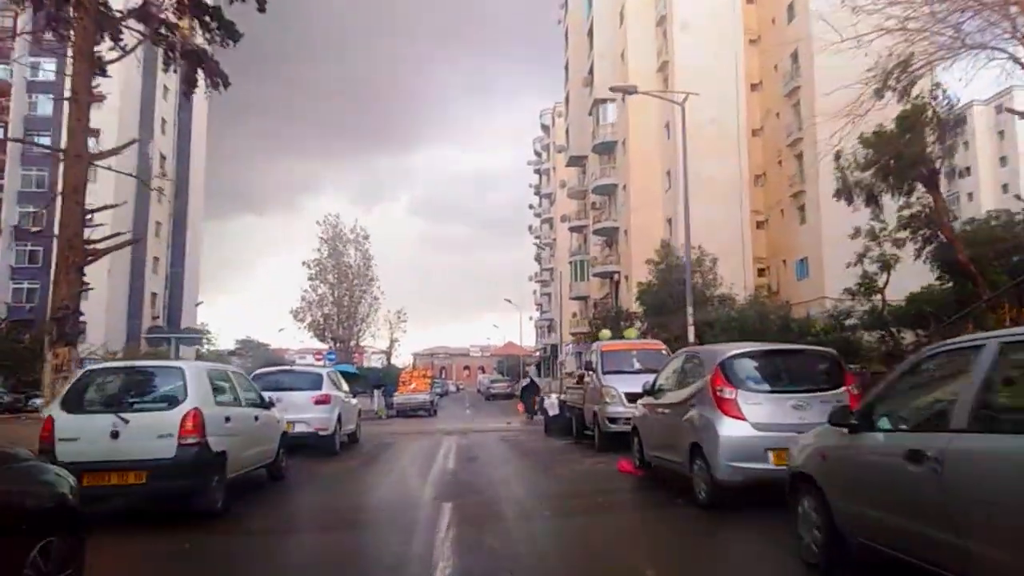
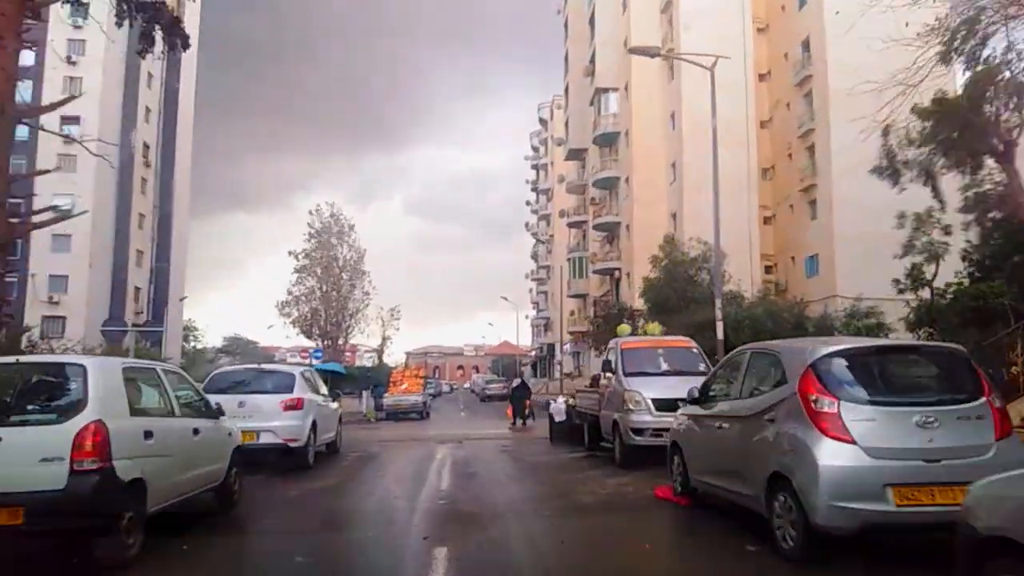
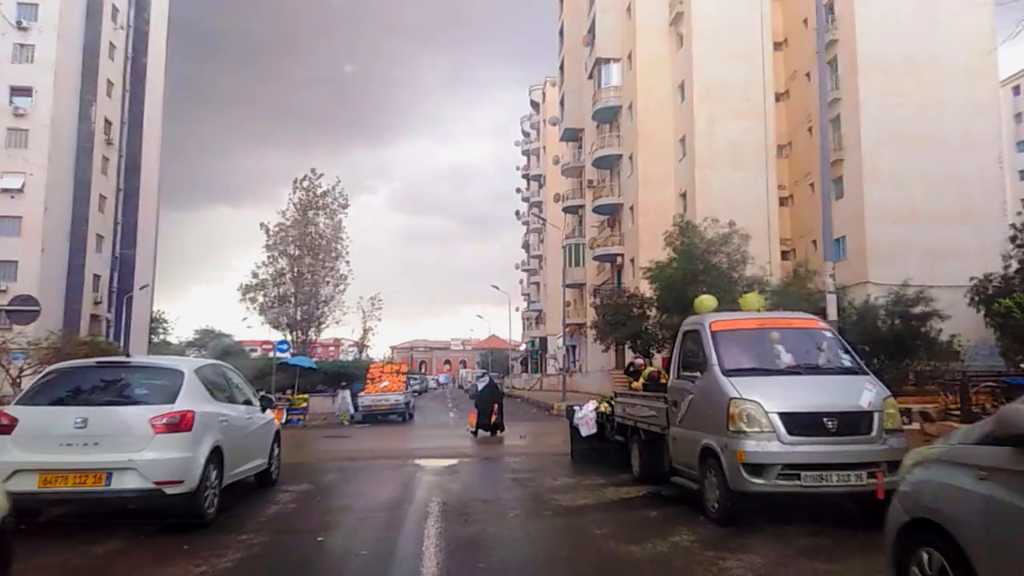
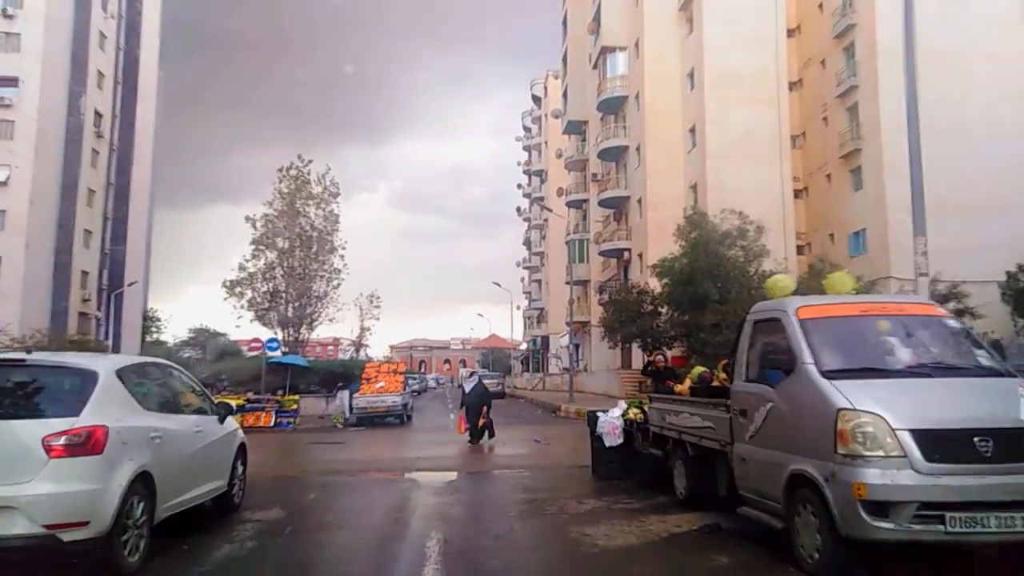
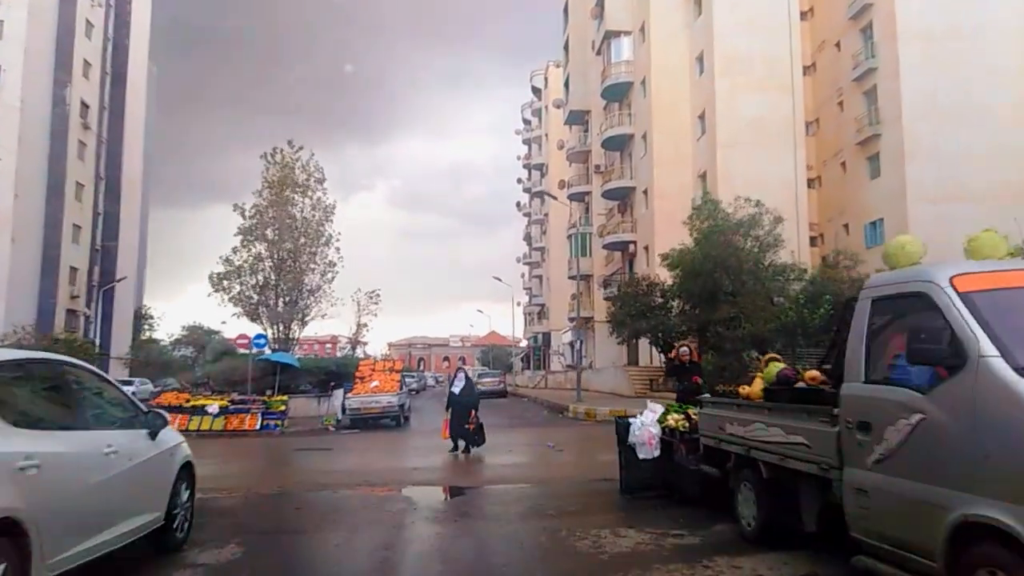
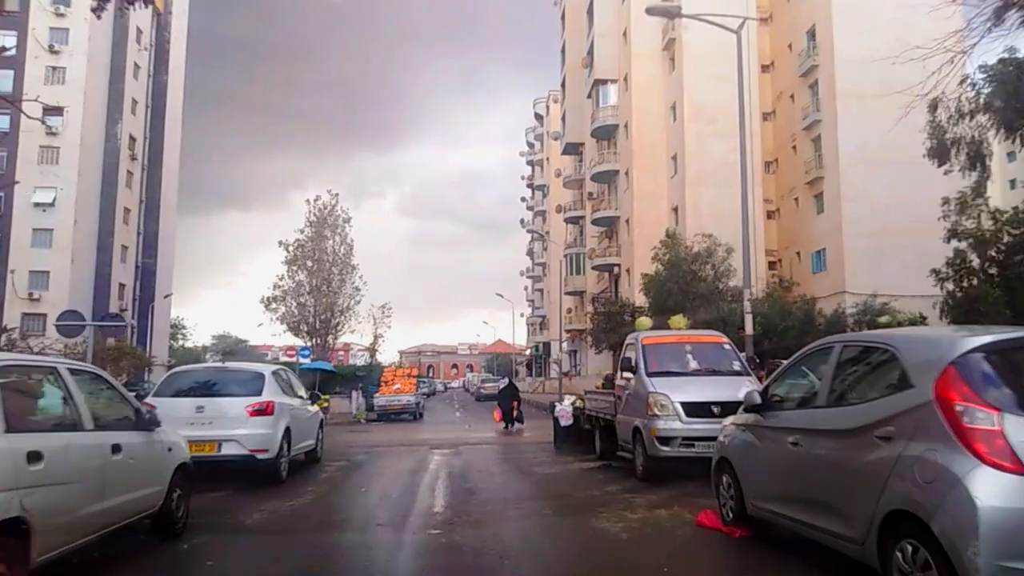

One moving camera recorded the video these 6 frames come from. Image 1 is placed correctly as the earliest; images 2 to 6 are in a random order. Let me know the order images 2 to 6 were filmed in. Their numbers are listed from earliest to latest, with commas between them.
2, 6, 3, 4, 5
